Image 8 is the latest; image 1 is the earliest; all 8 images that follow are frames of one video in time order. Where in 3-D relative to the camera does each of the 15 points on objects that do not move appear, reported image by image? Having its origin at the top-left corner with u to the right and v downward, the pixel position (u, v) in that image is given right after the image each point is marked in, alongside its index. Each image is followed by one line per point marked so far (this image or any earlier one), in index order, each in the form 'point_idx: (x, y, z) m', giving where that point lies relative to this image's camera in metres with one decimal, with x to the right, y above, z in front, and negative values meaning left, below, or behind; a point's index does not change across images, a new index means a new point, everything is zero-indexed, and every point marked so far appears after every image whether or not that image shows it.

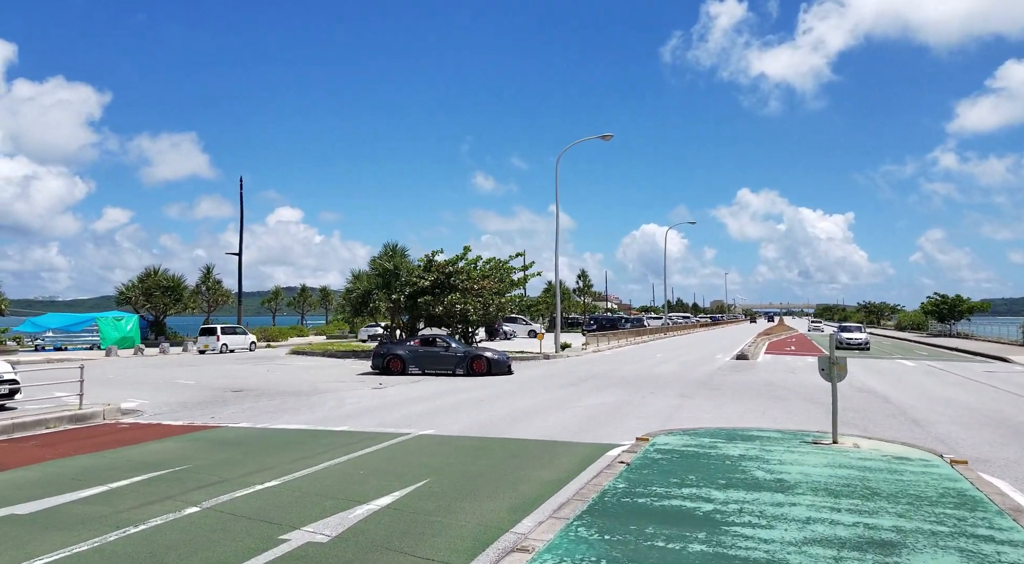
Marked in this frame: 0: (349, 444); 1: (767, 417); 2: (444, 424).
0: (-2.2, -2.2, +10.1) m
1: (+4.3, -2.3, +12.7) m
2: (-1.1, -2.2, +11.9) m
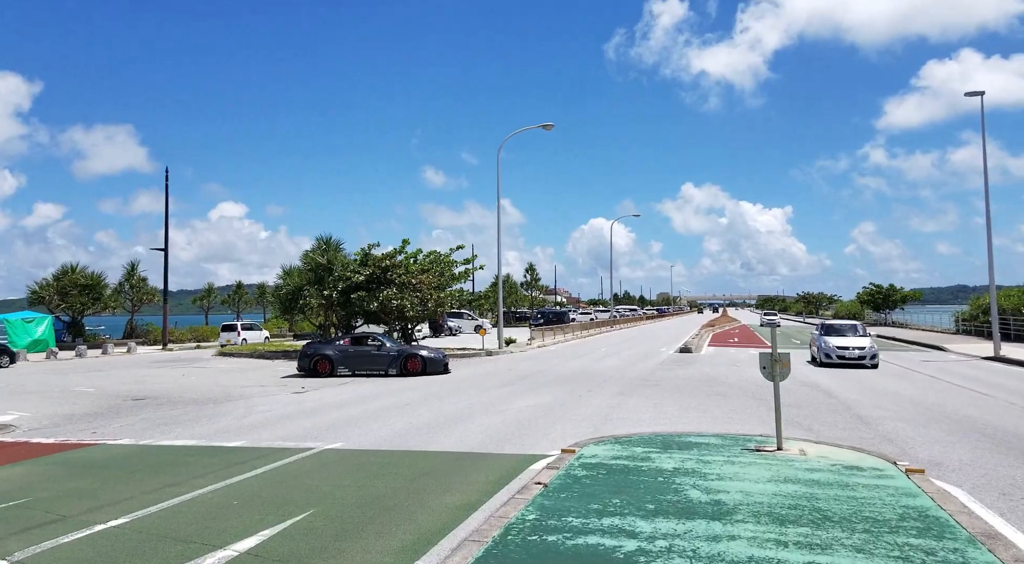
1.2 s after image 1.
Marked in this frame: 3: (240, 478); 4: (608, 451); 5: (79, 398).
0: (-3.2, -2.1, +8.8) m
1: (+3.1, -2.2, +11.9) m
2: (-2.2, -2.2, +10.6) m
3: (-2.9, -2.1, +8.1) m
4: (+1.0, -1.8, +8.0) m
5: (-9.5, -2.5, +16.6) m
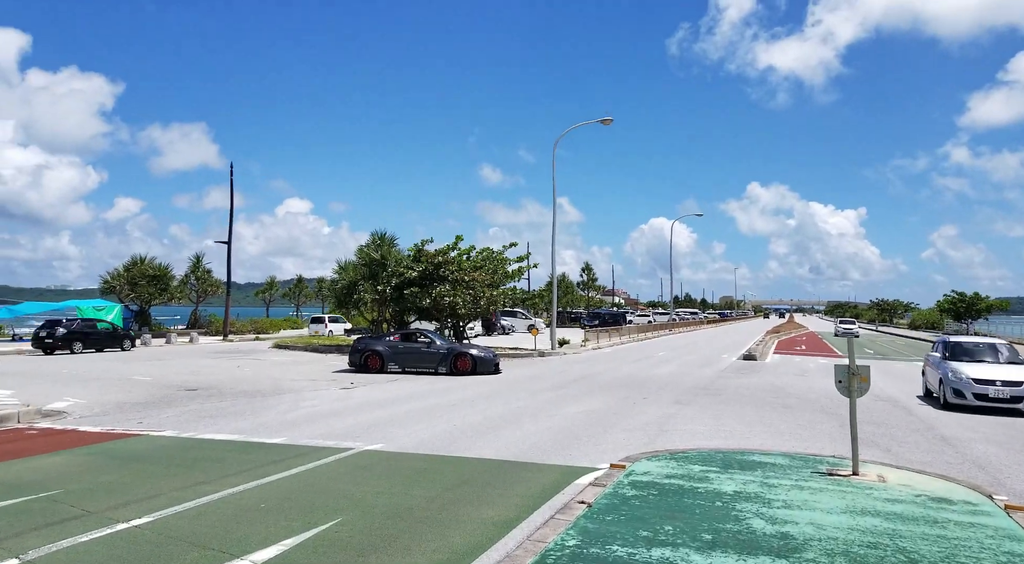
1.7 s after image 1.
0: (-2.7, -2.0, +8.5) m
1: (+3.8, -2.3, +11.0) m
2: (-1.6, -2.1, +10.2) m
3: (-2.5, -2.0, +7.8) m
4: (+1.5, -1.8, +7.4) m
5: (-8.3, -2.3, +16.7) m
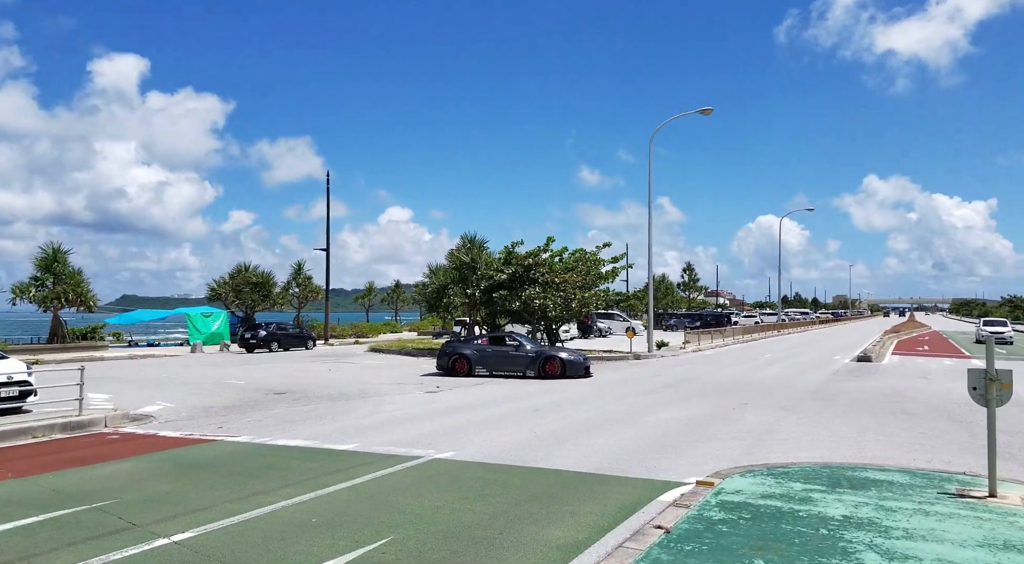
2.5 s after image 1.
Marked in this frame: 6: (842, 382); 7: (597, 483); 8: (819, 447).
0: (-1.9, -2.0, +8.1) m
1: (+4.9, -2.1, +9.8) m
2: (-0.5, -2.1, +9.7) m
3: (-1.7, -2.0, +7.3) m
4: (+2.1, -1.7, +6.5) m
5: (-6.4, -2.4, +17.0) m
6: (+8.4, -2.5, +19.3) m
7: (+0.8, -2.0, +7.6) m
8: (+3.9, -2.1, +9.7) m
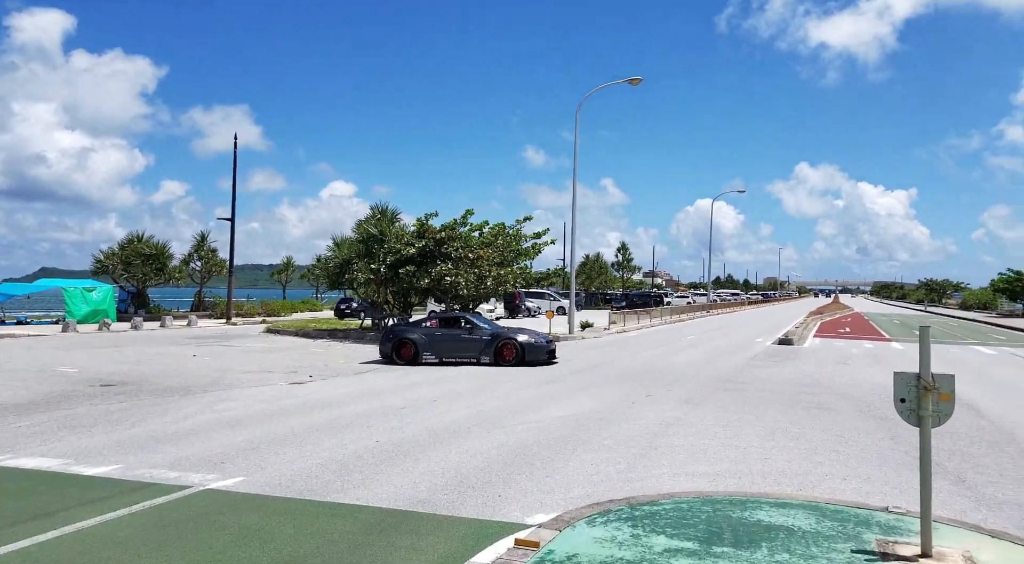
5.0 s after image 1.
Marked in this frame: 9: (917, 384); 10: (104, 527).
0: (-3.6, -1.8, +5.9) m
1: (+3.1, -1.9, +8.1) m
2: (-2.3, -1.8, +7.5) m
3: (-3.4, -1.8, +5.1) m
4: (+0.5, -1.6, +4.5) m
5: (-8.7, -1.9, +14.4) m
6: (+5.8, -2.1, +17.8) m
7: (-0.8, -1.8, +5.6) m
8: (+2.1, -1.9, +7.9) m
9: (+2.7, -0.7, +5.0) m
10: (-2.9, -1.8, +5.7) m
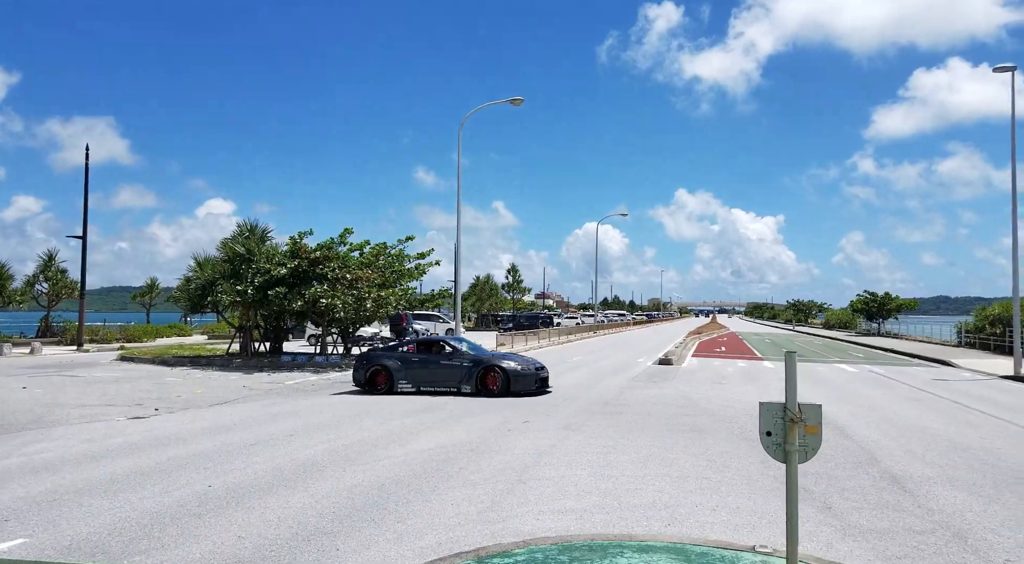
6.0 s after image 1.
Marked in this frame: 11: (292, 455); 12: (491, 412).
0: (-4.6, -1.9, +4.6) m
1: (+1.6, -2.1, +7.7) m
2: (-3.7, -2.0, +6.4) m
3: (-4.3, -1.9, +3.9) m
4: (-0.4, -1.7, +3.9) m
5: (-11.0, -2.2, +12.3) m
6: (+3.0, -2.6, +17.8) m
7: (-1.9, -1.9, +4.7) m
8: (+0.7, -2.1, +7.4) m
9: (+1.7, -0.8, +4.6) m
10: (-3.9, -1.9, +4.5) m
11: (-2.7, -2.1, +9.2) m
12: (-0.4, -2.4, +14.1) m
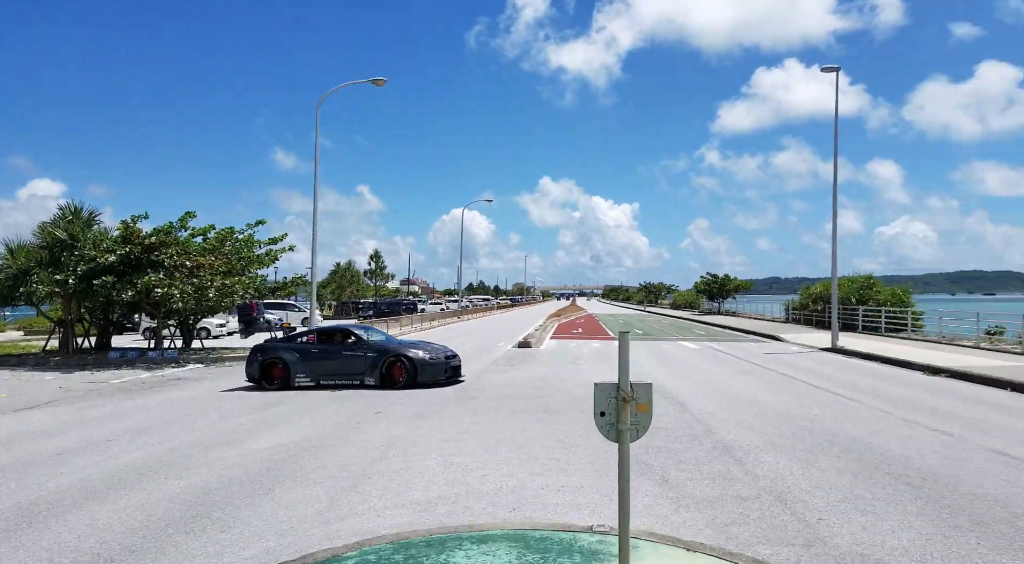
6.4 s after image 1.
0: (-5.5, -1.9, +3.6) m
1: (+0.1, -2.0, +7.8) m
2: (-4.9, -1.9, +5.6) m
3: (-5.1, -1.9, +2.9) m
4: (-1.2, -1.6, +3.6) m
5: (-13.2, -2.2, +10.0) m
6: (-0.4, -2.2, +17.9) m
7: (-2.8, -1.9, +4.2) m
8: (-0.8, -2.0, +7.3) m
9: (+0.6, -0.7, +4.7) m
10: (-4.8, -1.9, +3.6) m
11: (-4.4, -2.0, +8.4) m
12: (-3.1, -2.2, +13.7) m
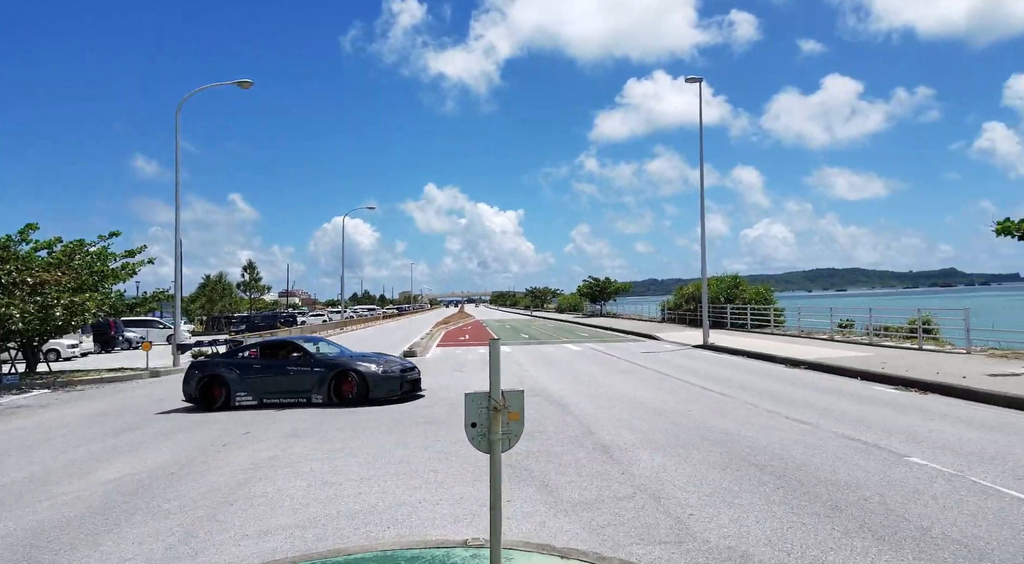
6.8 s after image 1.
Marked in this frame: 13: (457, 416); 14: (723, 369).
0: (-6.1, -2.1, +2.5) m
1: (-1.1, -2.1, +7.5) m
2: (-5.7, -2.1, +4.6) m
3: (-5.6, -2.1, +2.0) m
4: (-1.8, -1.7, +3.2) m
5: (-14.6, -2.6, +7.8) m
6: (-3.1, -2.4, +17.4) m
7: (-3.5, -2.0, +3.5) m
8: (-1.9, -2.1, +6.9) m
9: (-0.2, -0.7, +4.6) m
10: (-5.4, -2.1, +2.7) m
11: (-5.7, -2.2, +7.5) m
12: (-5.1, -2.4, +12.9) m
13: (-0.9, -2.2, +12.2) m
14: (+4.6, -1.9, +16.6) m
